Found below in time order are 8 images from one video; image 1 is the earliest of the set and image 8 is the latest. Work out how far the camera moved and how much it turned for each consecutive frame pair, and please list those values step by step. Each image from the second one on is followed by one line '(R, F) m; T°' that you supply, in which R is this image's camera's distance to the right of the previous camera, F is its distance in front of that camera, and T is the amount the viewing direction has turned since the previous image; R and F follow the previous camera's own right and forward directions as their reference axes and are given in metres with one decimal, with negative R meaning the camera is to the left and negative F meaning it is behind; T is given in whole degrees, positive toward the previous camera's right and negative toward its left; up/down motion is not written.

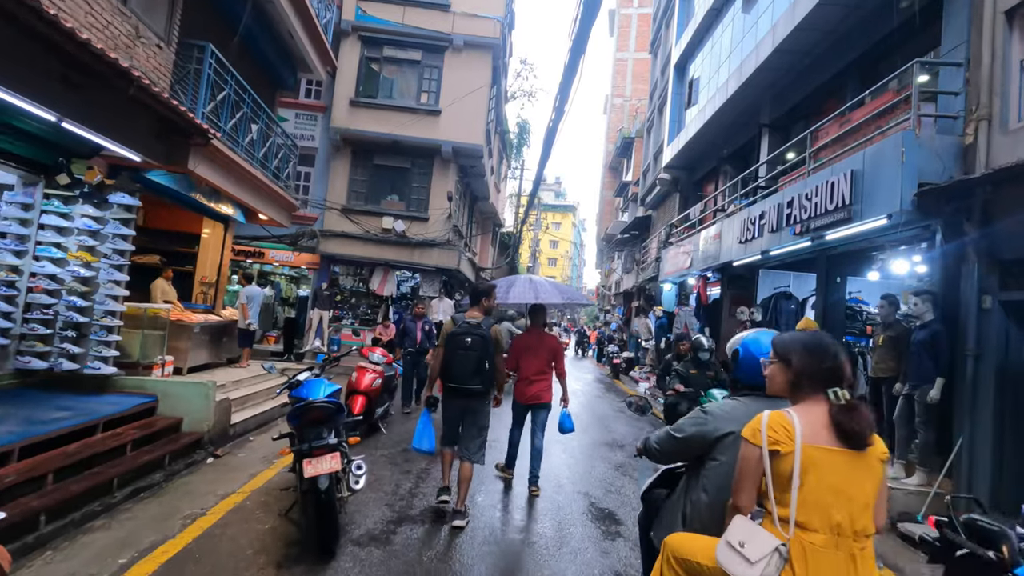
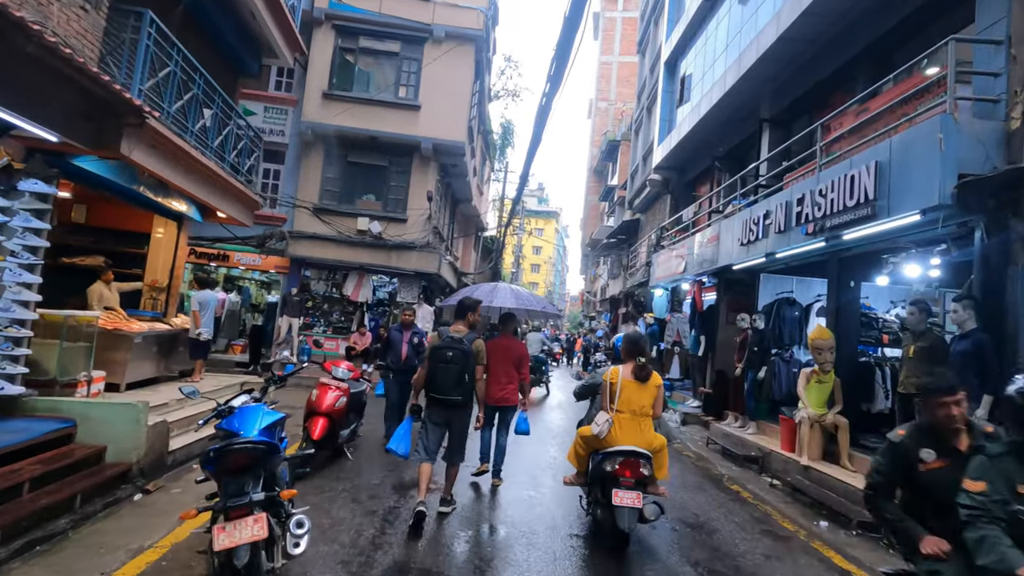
(0.0, +0.8) m; +2°
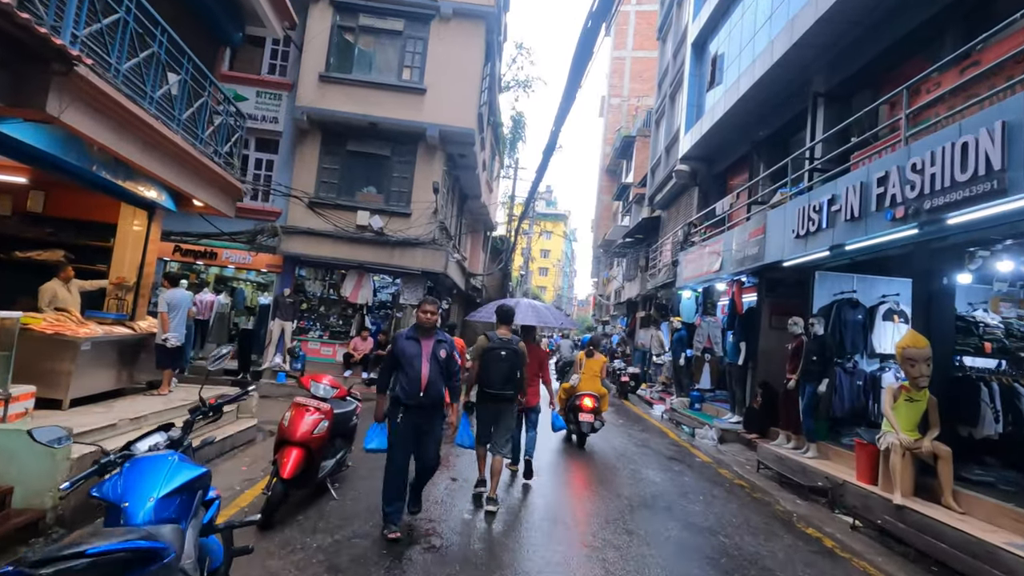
(-0.2, +1.3) m; -1°
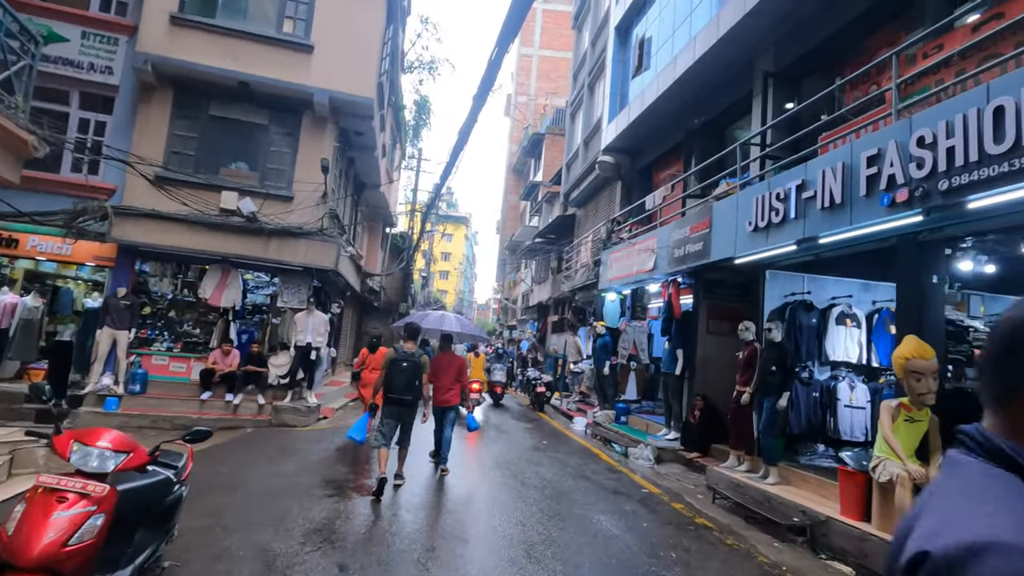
(-0.2, +1.7) m; +11°
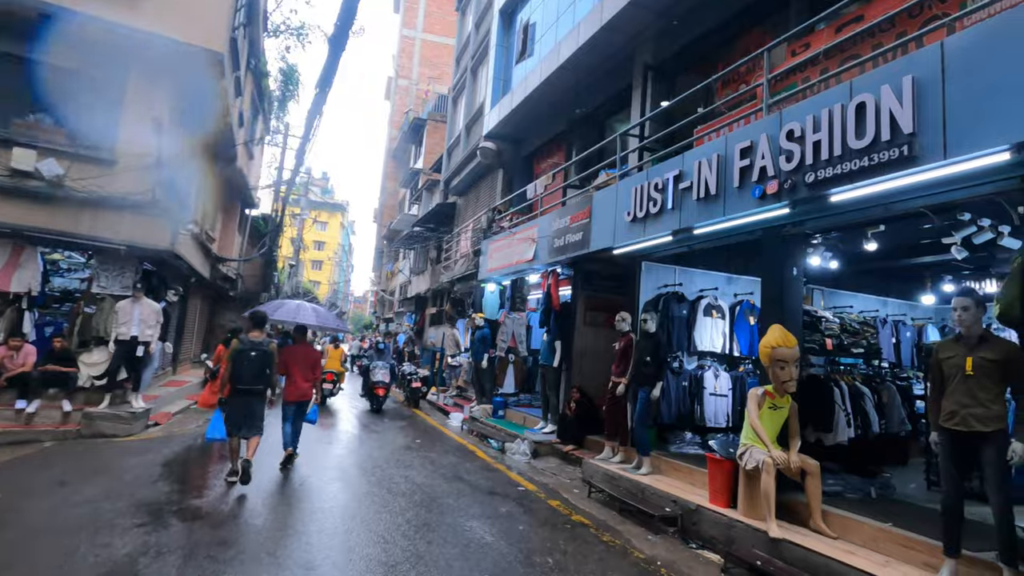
(+0.1, +0.6) m; +13°
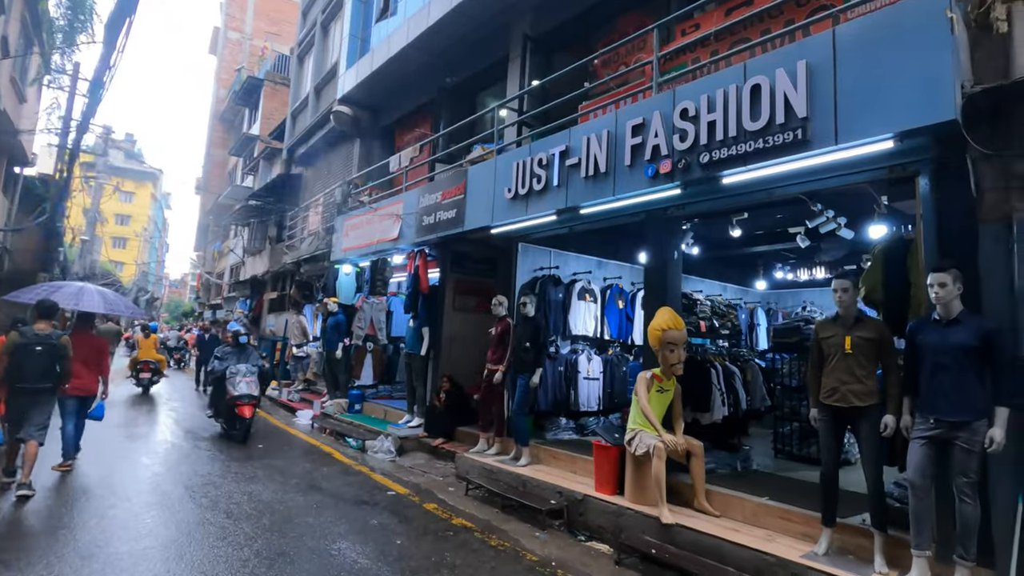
(-0.3, +0.7) m; +16°
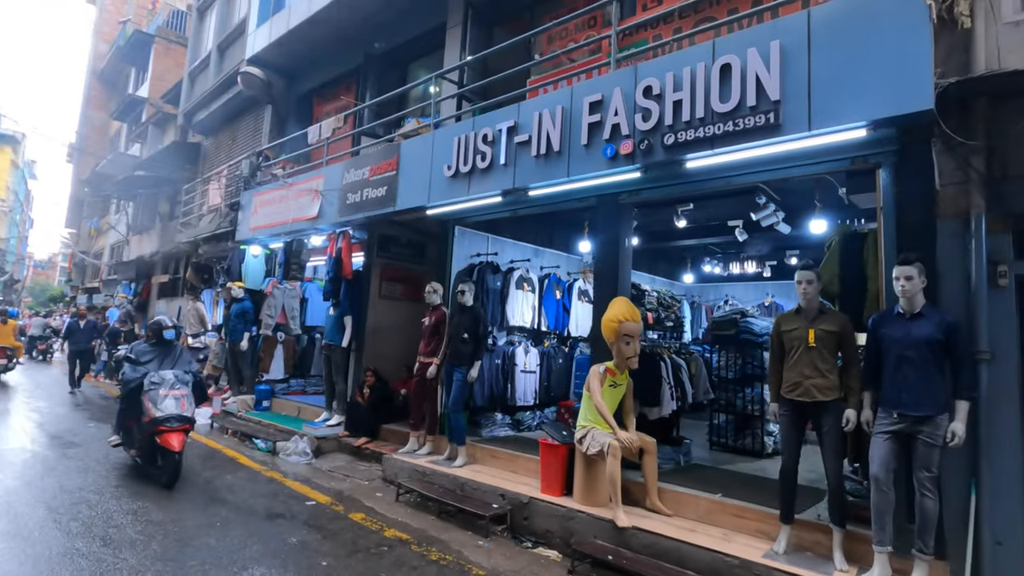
(-0.3, +0.5) m; +9°
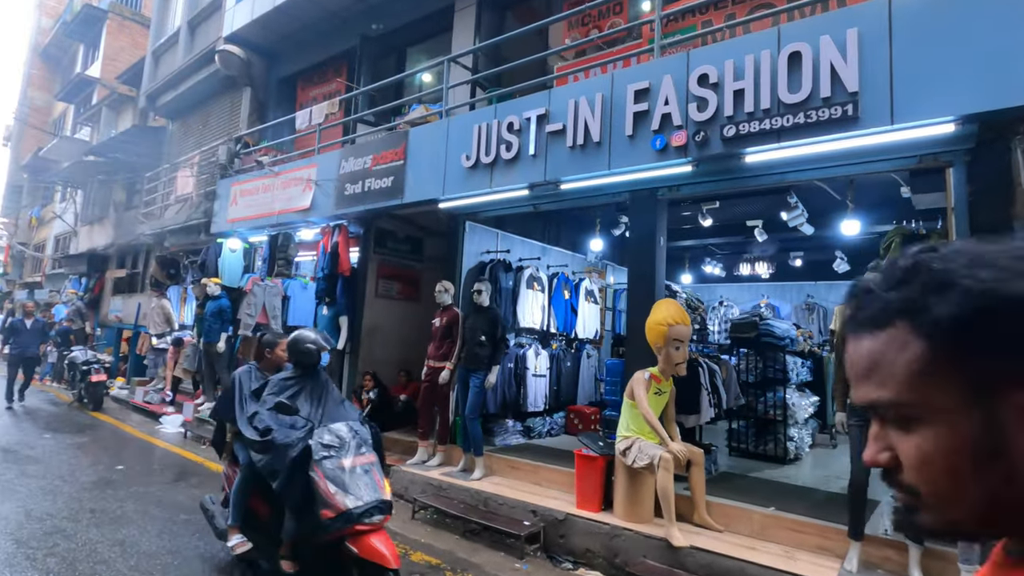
(-0.7, +0.4) m; +4°
